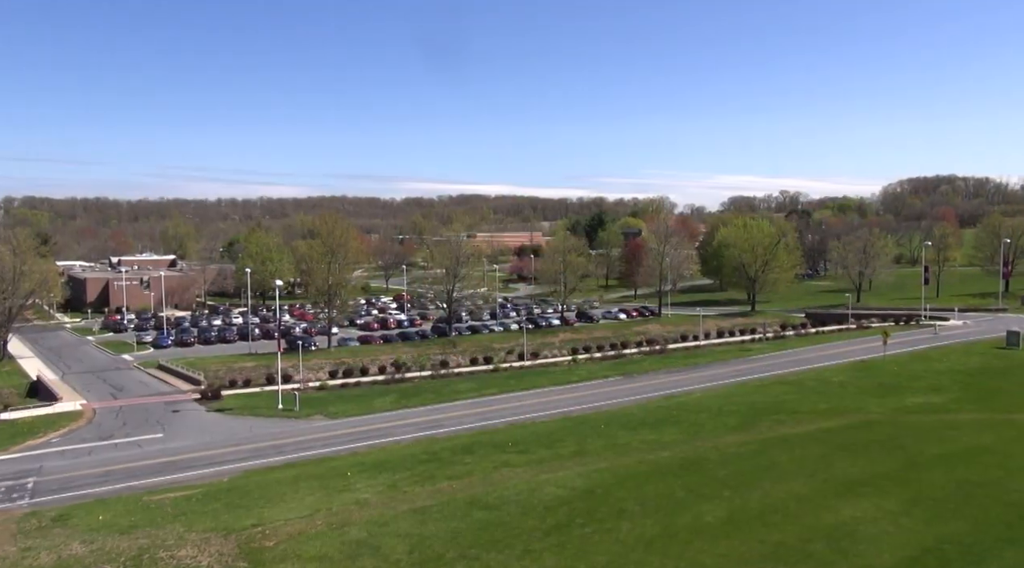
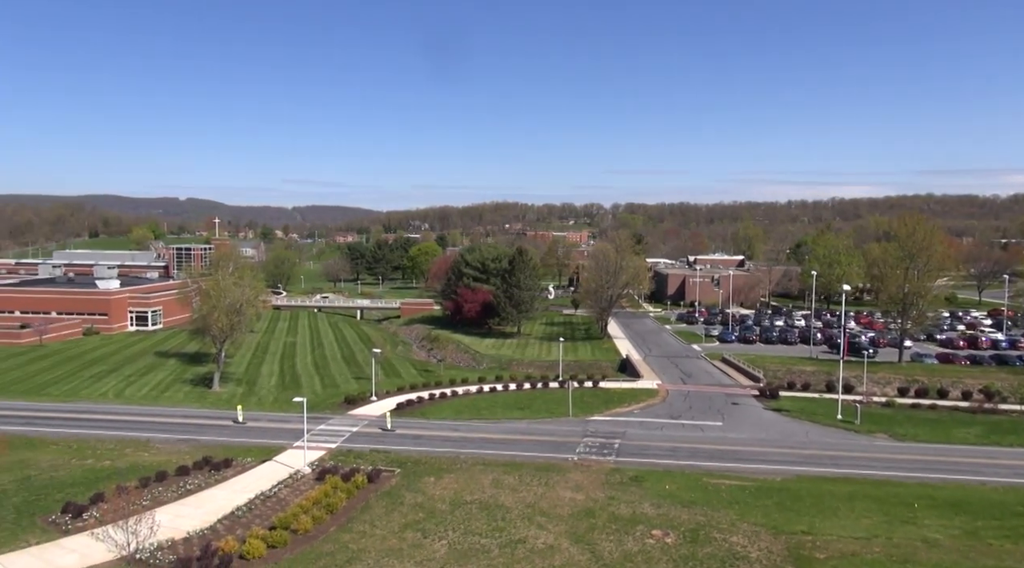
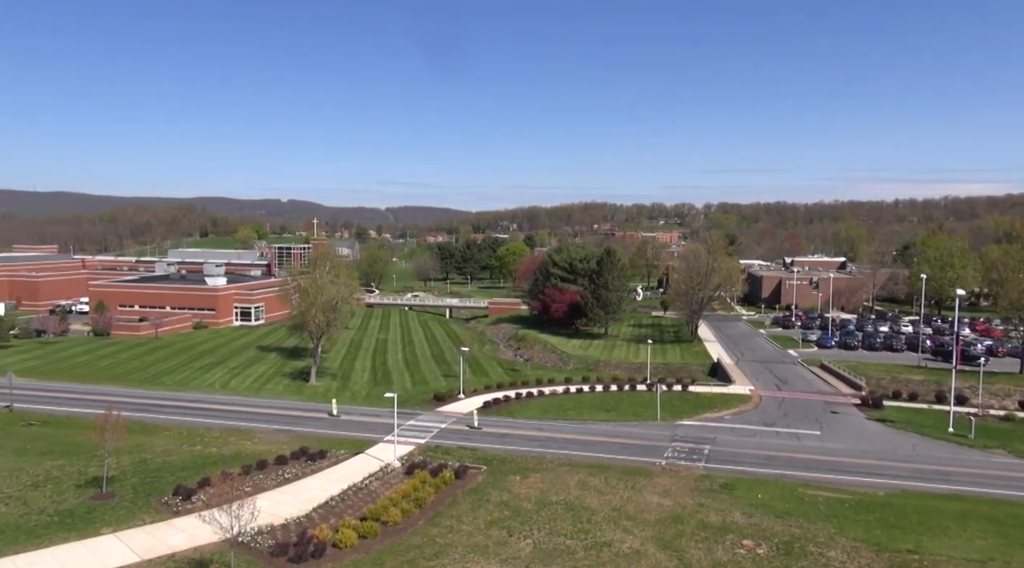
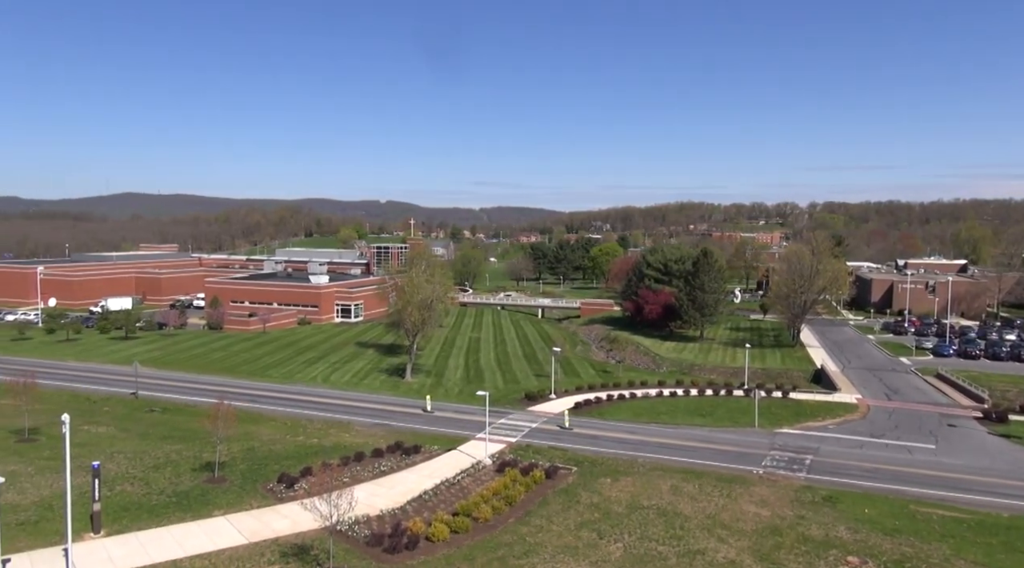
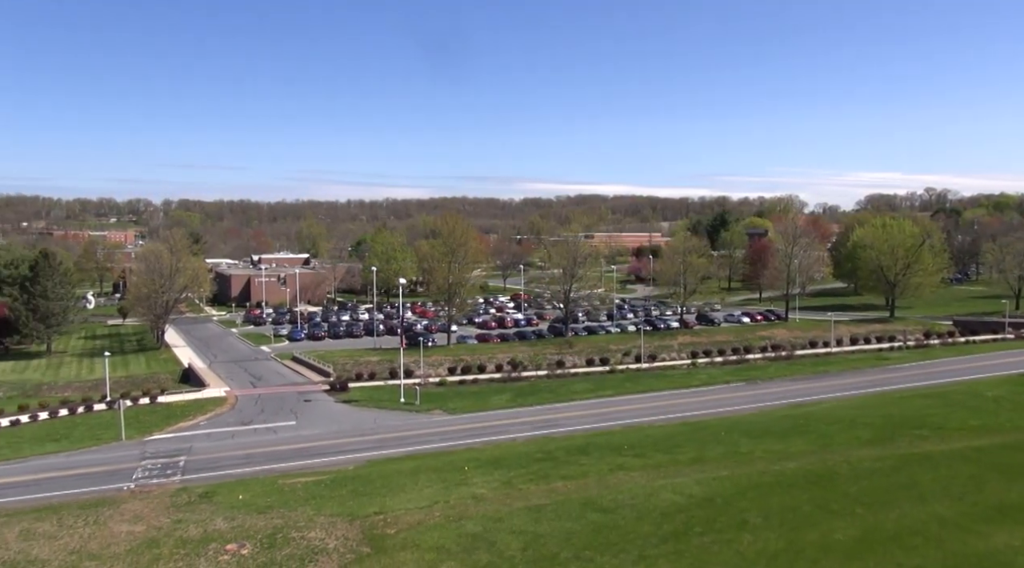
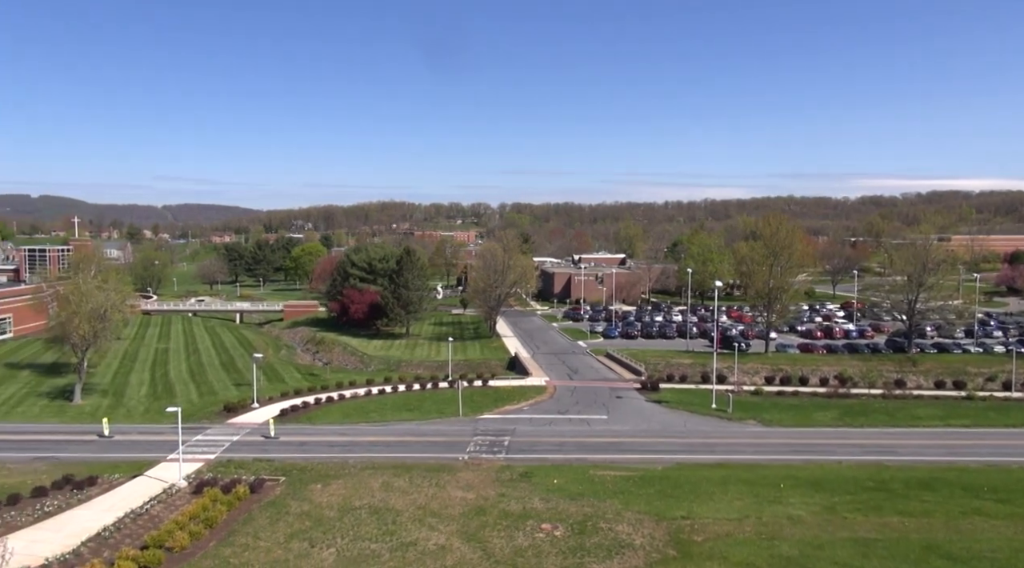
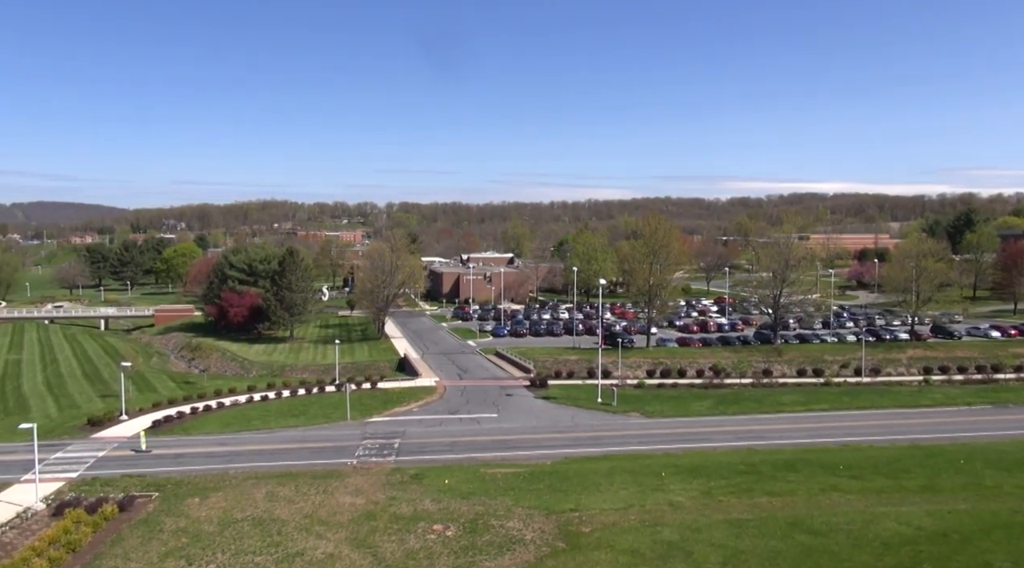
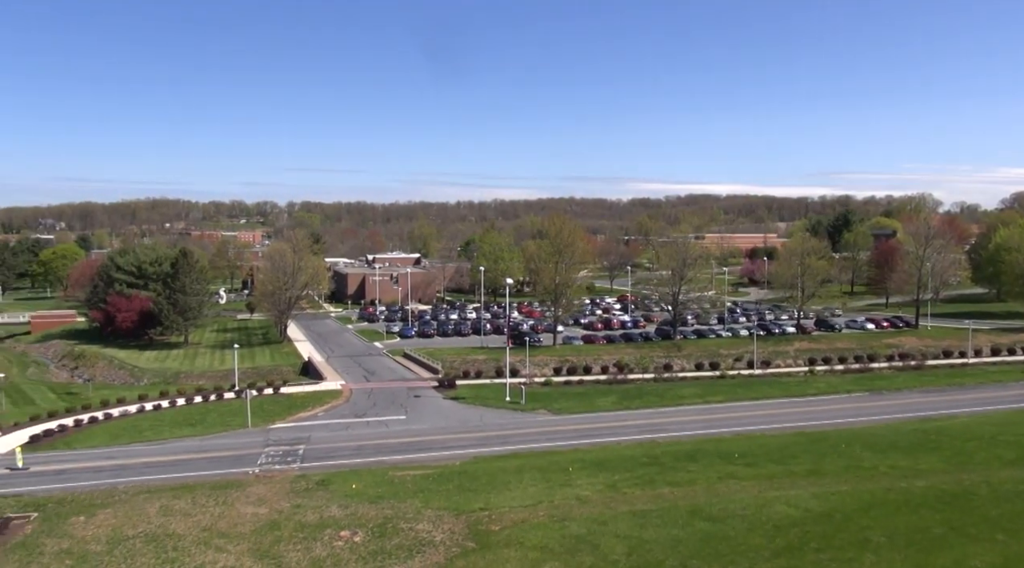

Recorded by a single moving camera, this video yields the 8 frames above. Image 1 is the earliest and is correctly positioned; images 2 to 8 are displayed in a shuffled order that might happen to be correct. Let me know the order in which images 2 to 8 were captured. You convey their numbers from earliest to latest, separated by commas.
5, 8, 7, 6, 2, 3, 4
